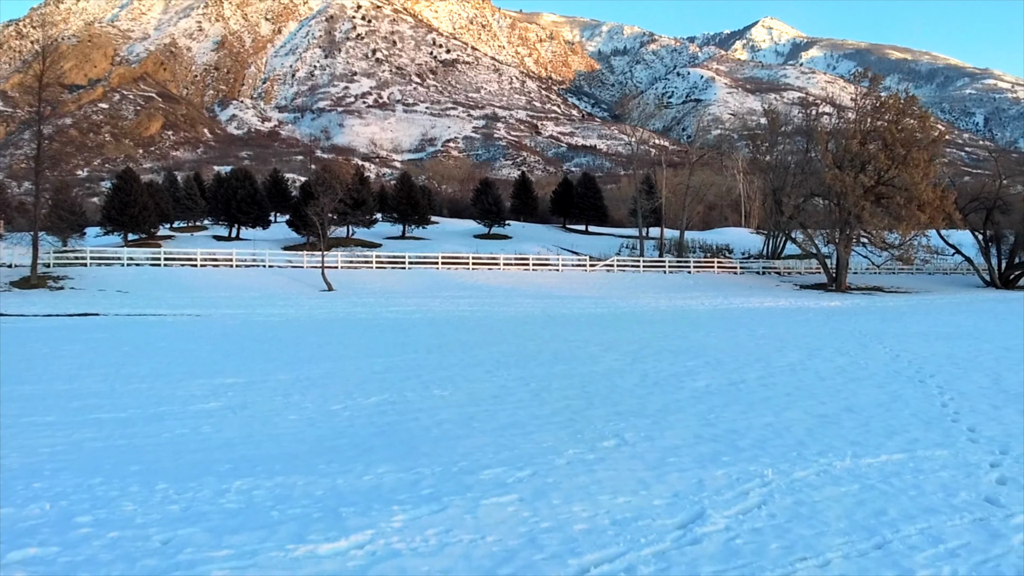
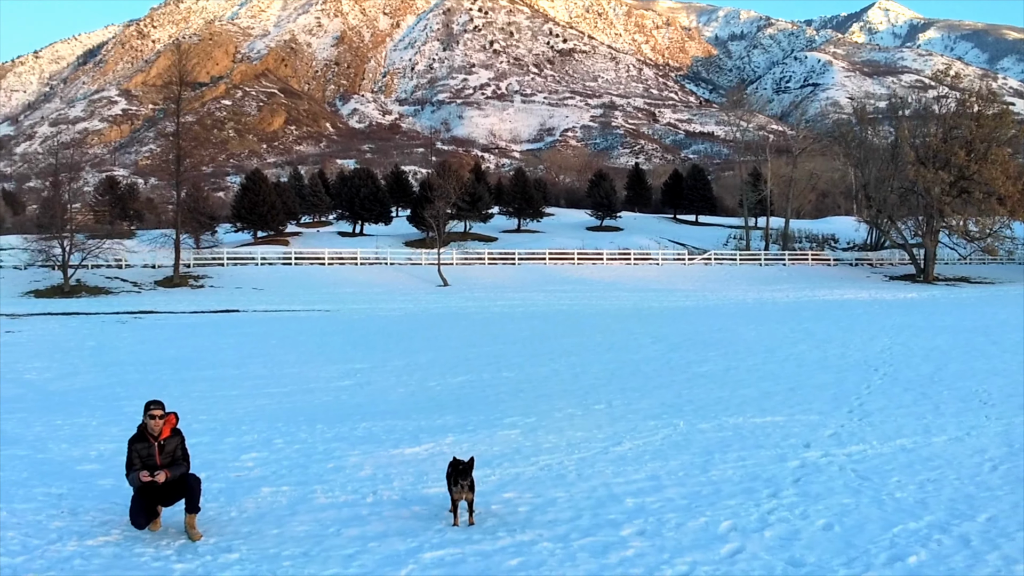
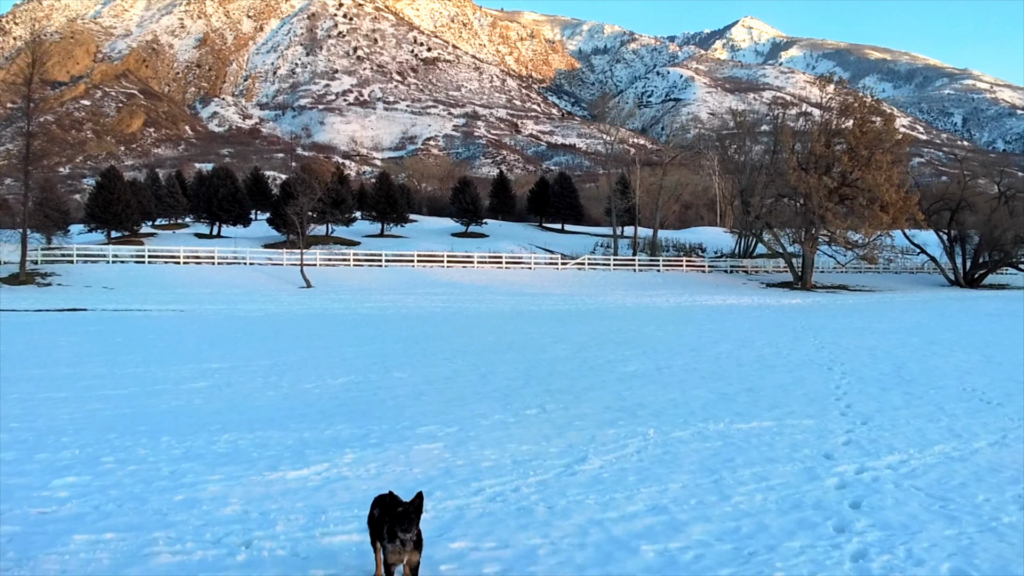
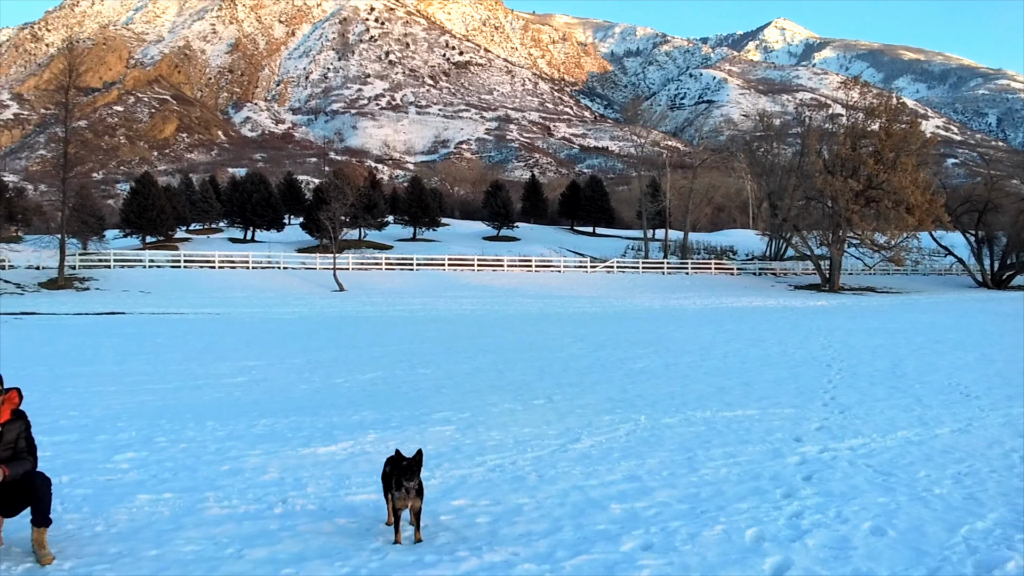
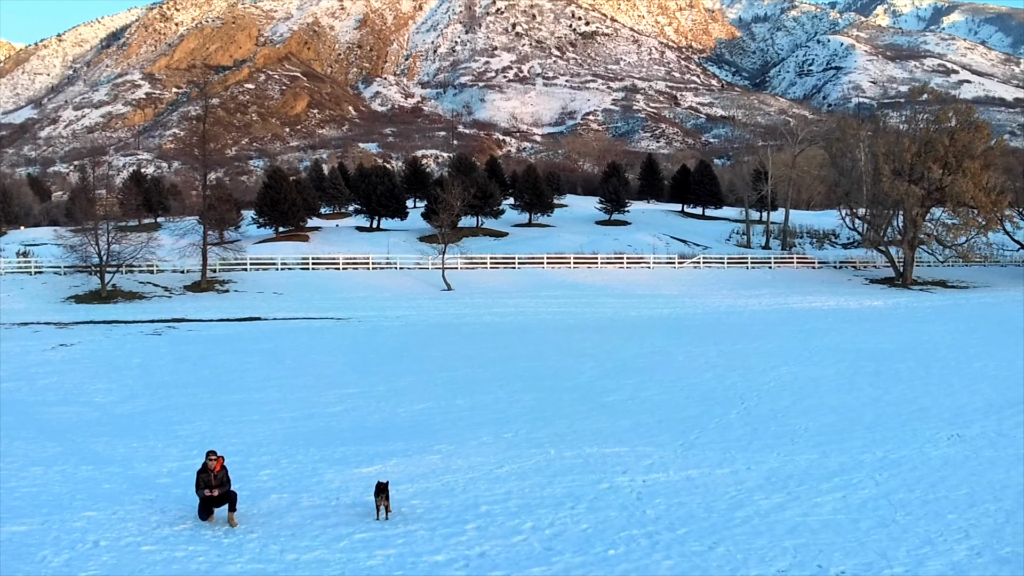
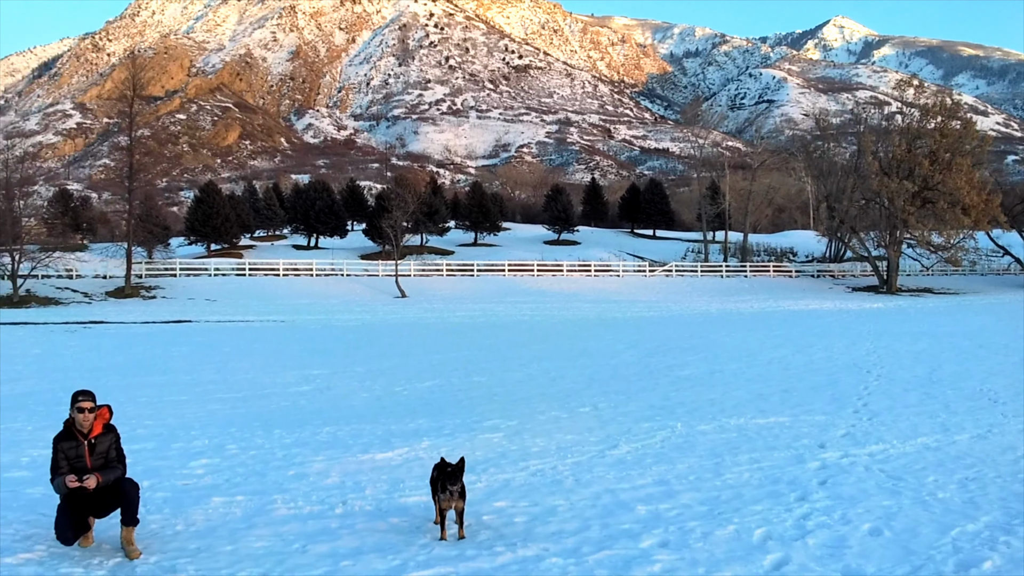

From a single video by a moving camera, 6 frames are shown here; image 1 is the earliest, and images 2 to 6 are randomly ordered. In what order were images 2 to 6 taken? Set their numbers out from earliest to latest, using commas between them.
3, 4, 6, 2, 5
